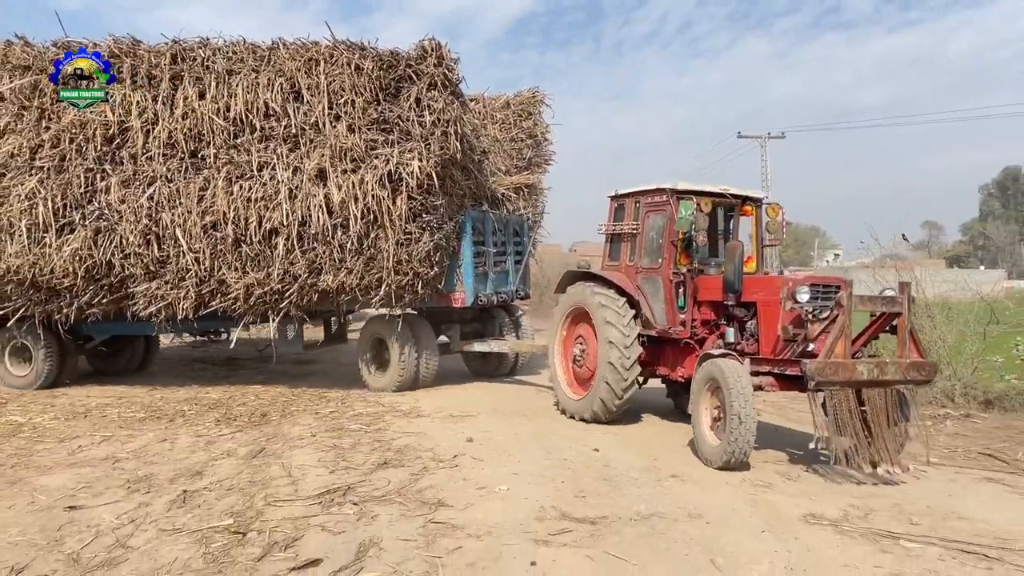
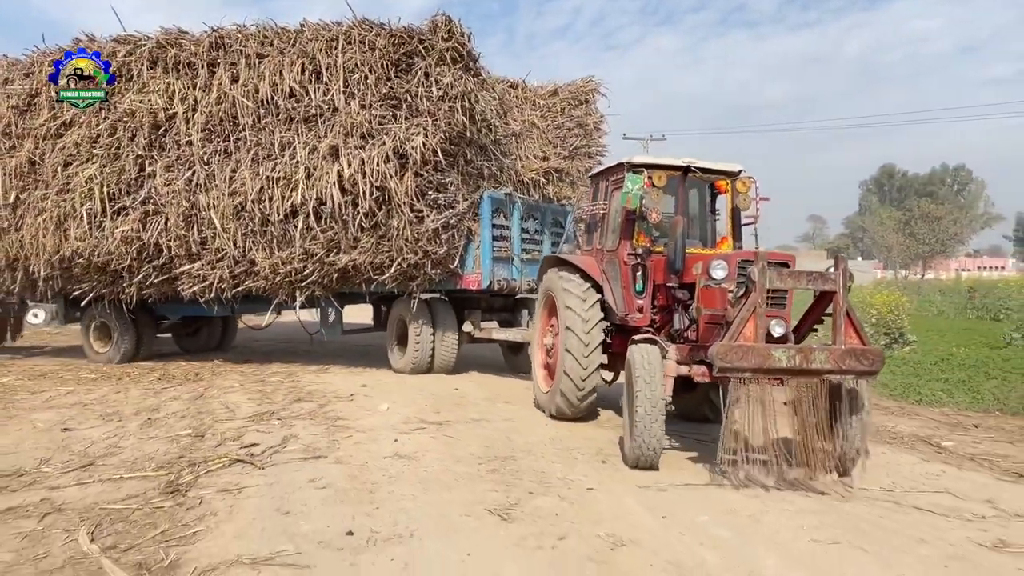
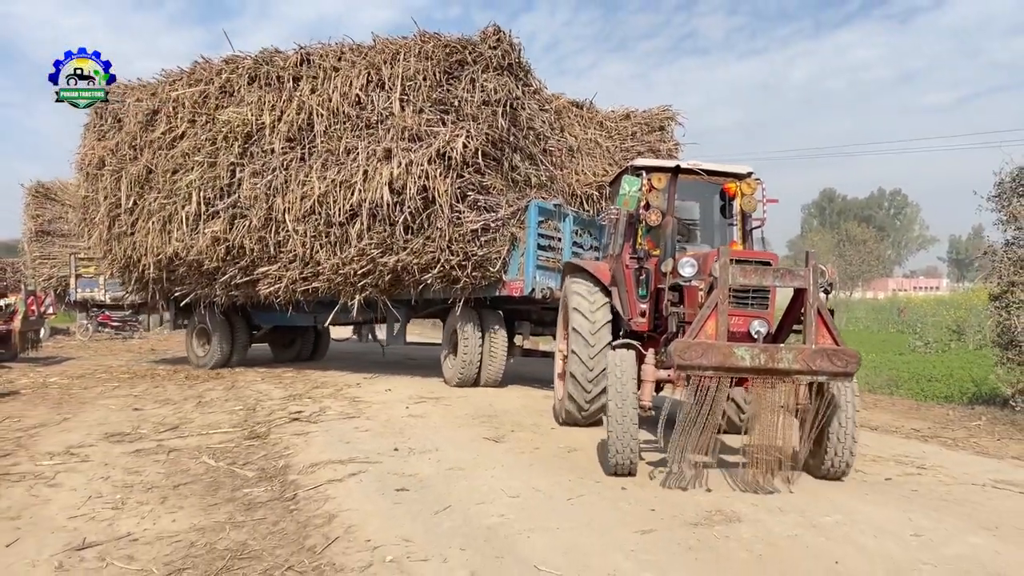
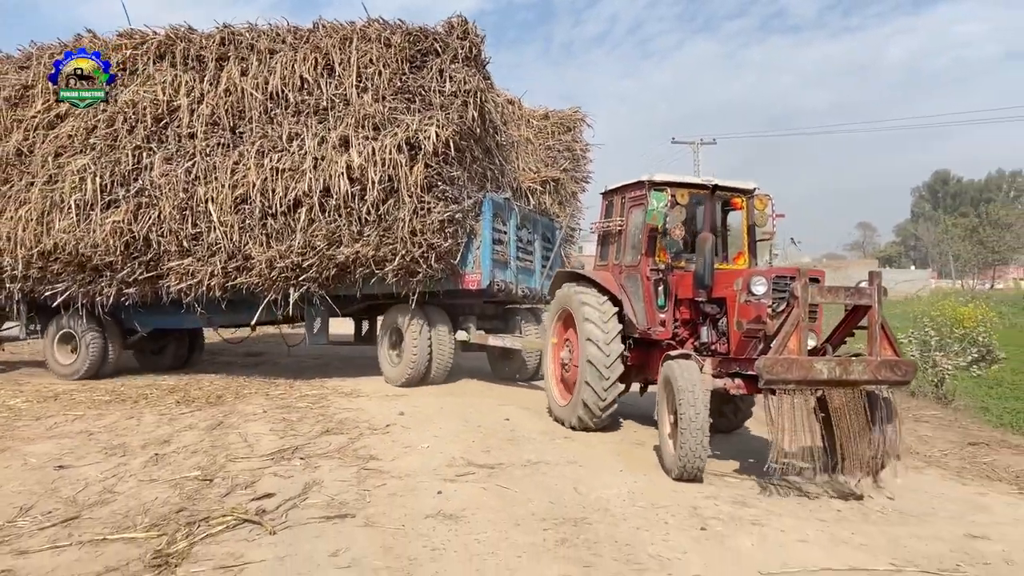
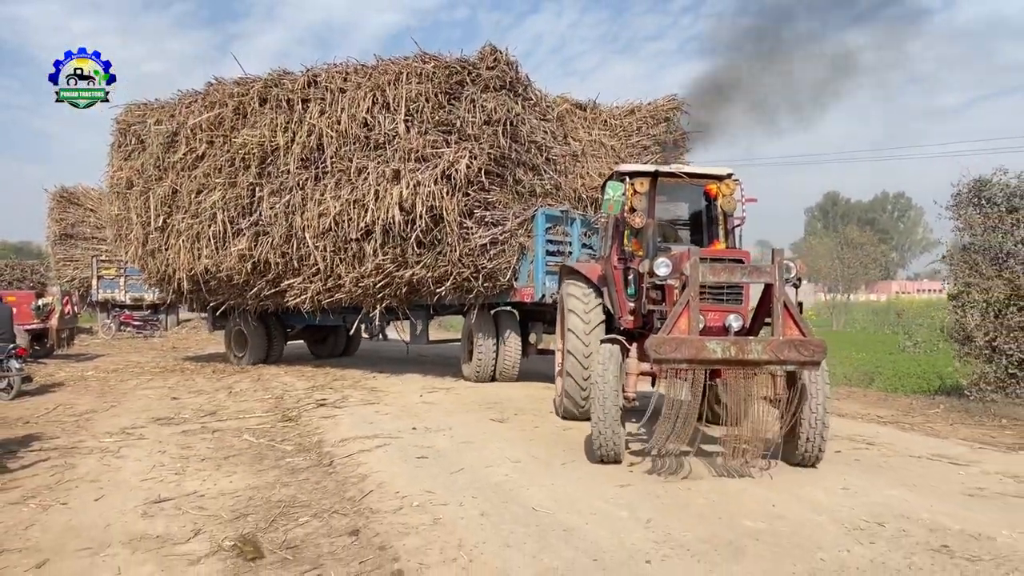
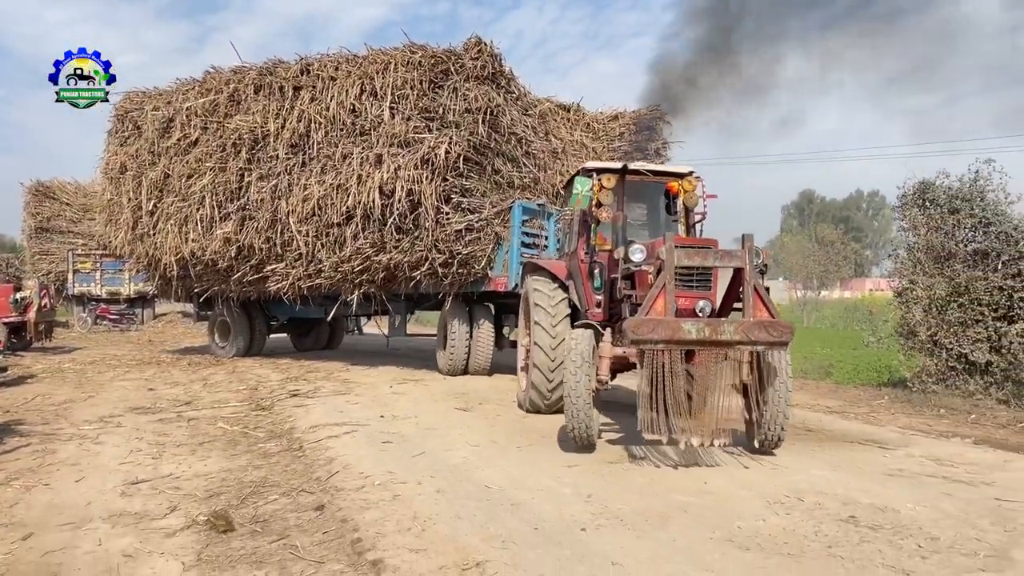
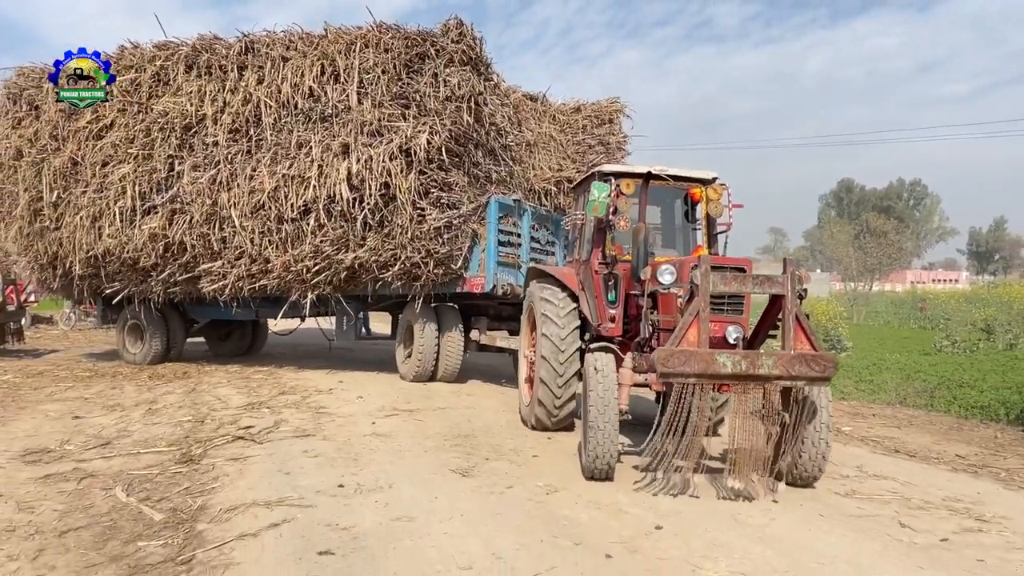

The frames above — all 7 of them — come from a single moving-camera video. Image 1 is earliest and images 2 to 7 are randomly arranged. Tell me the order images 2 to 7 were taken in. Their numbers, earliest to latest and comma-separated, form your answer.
4, 2, 7, 3, 5, 6
